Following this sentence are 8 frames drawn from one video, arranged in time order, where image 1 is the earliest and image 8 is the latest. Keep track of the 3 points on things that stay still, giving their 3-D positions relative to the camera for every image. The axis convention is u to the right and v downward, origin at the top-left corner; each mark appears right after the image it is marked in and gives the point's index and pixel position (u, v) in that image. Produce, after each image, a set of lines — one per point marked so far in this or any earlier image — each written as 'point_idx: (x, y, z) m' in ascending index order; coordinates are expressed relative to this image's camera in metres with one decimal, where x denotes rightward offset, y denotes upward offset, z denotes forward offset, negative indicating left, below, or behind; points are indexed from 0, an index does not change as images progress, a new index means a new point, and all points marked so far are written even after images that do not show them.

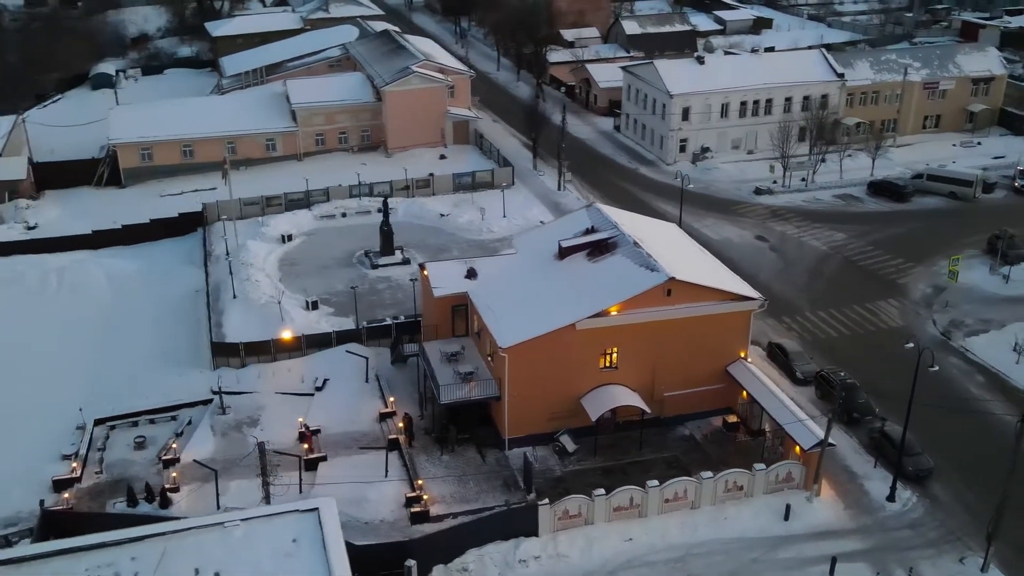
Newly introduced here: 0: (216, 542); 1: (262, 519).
0: (-5.0, -4.3, +16.5) m
1: (-4.3, -4.0, +17.0) m
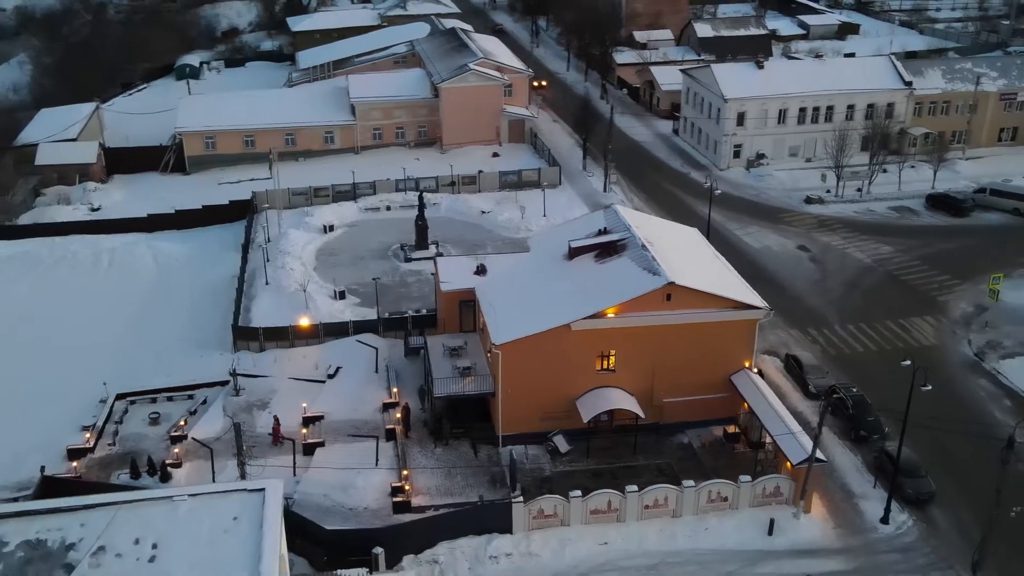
0: (-6.1, -4.0, +17.1) m
1: (-5.4, -3.7, +17.6) m
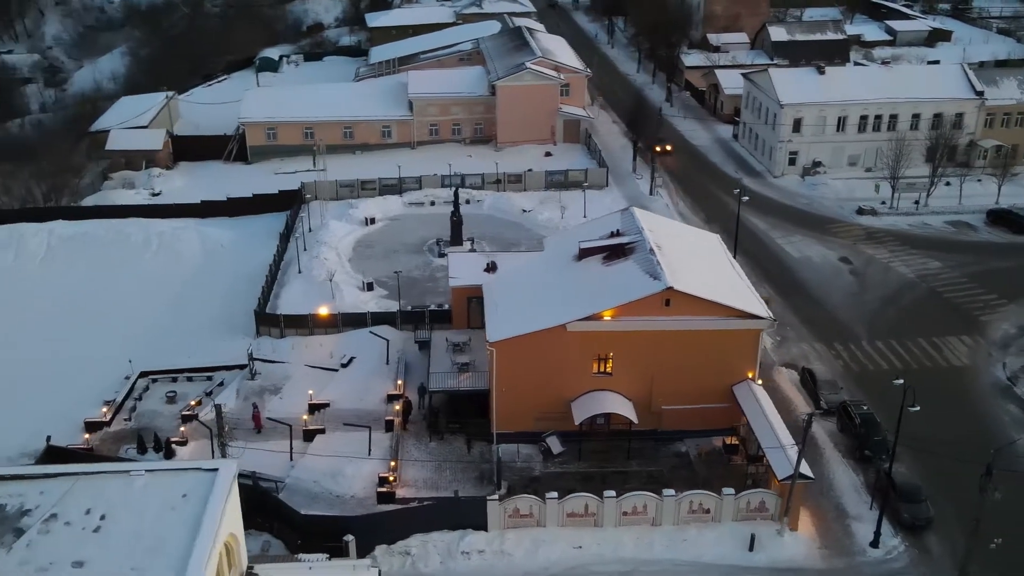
0: (-7.2, -3.6, +17.7) m
1: (-6.4, -3.4, +18.1) m
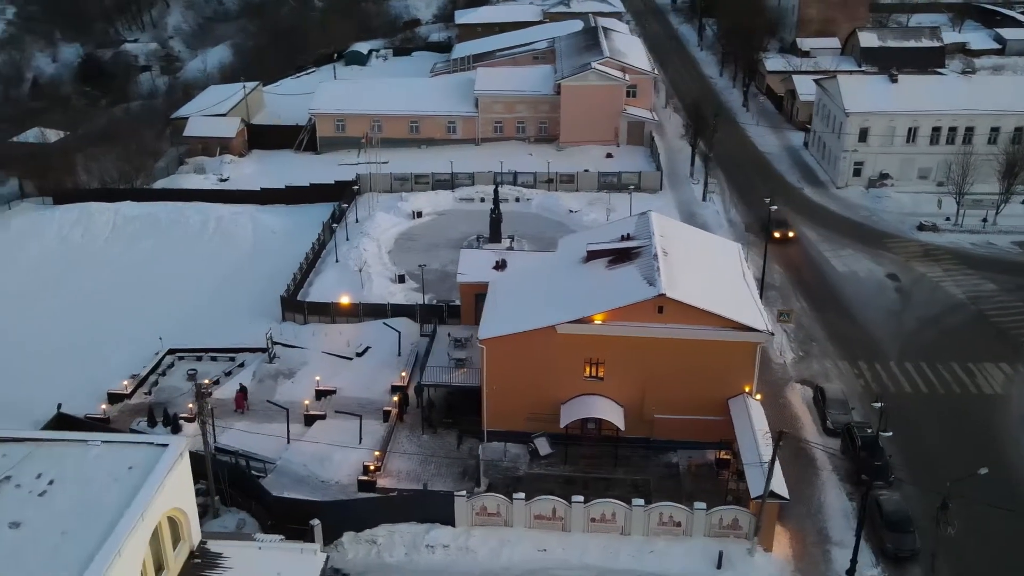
0: (-8.4, -3.2, +18.6) m
1: (-7.6, -3.0, +18.9) m
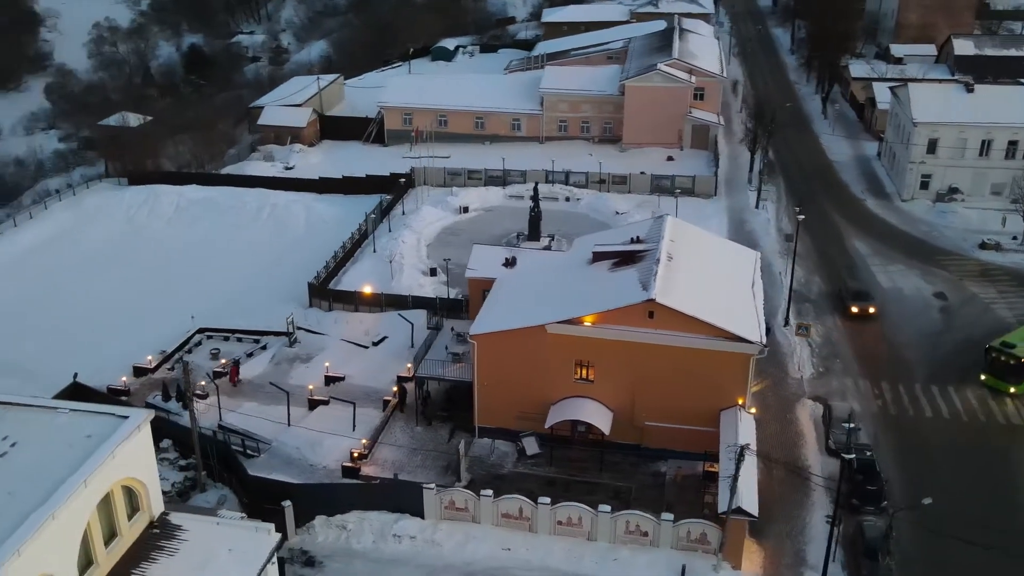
0: (-9.4, -2.7, +19.6) m
1: (-8.6, -2.5, +19.7) m
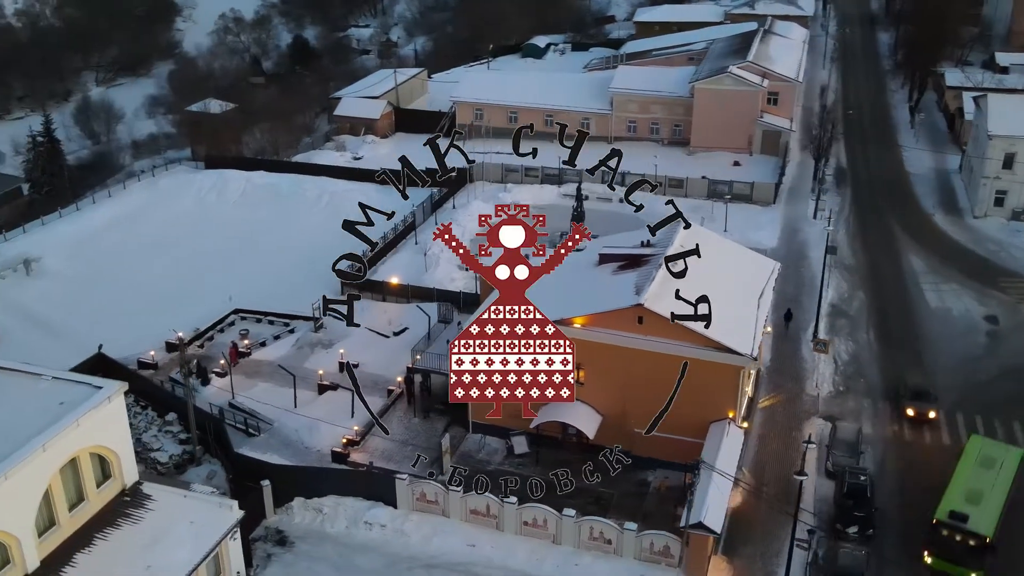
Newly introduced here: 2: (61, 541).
0: (-10.3, -2.1, +20.7) m
1: (-9.5, -2.0, +20.8) m
2: (-9.0, -5.1, +19.6) m
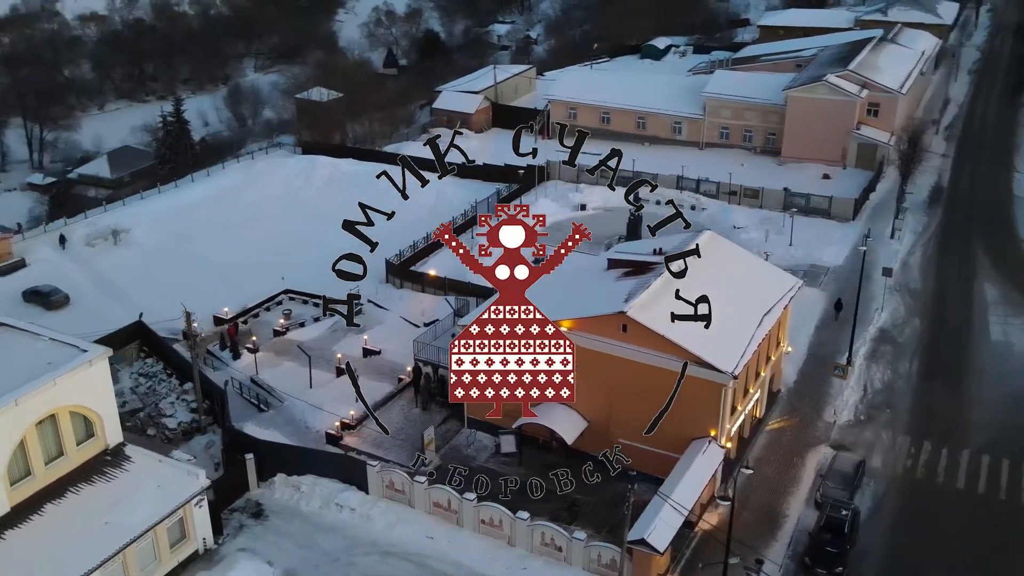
0: (-11.2, -1.3, +22.3) m
1: (-10.3, -1.3, +22.3) m
2: (-10.2, -4.4, +21.1) m
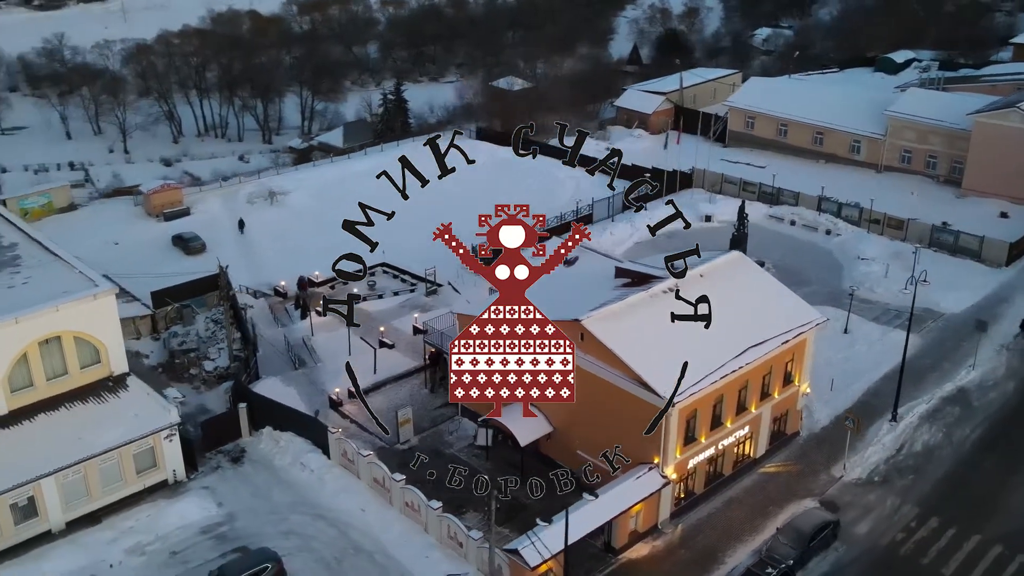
0: (-11.9, +0.4, +25.6) m
1: (-11.1, +0.3, +25.3) m
2: (-11.7, -2.8, +24.2) m
